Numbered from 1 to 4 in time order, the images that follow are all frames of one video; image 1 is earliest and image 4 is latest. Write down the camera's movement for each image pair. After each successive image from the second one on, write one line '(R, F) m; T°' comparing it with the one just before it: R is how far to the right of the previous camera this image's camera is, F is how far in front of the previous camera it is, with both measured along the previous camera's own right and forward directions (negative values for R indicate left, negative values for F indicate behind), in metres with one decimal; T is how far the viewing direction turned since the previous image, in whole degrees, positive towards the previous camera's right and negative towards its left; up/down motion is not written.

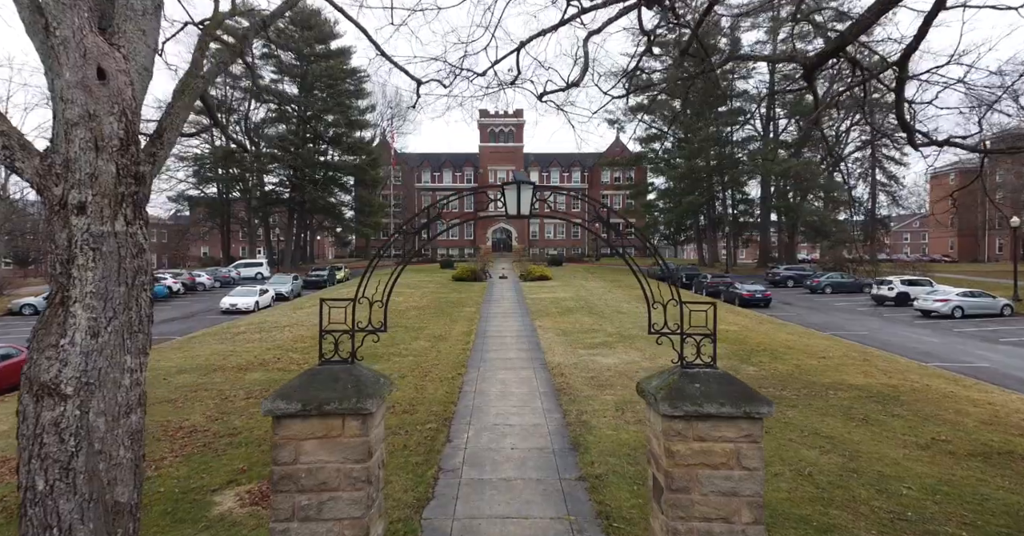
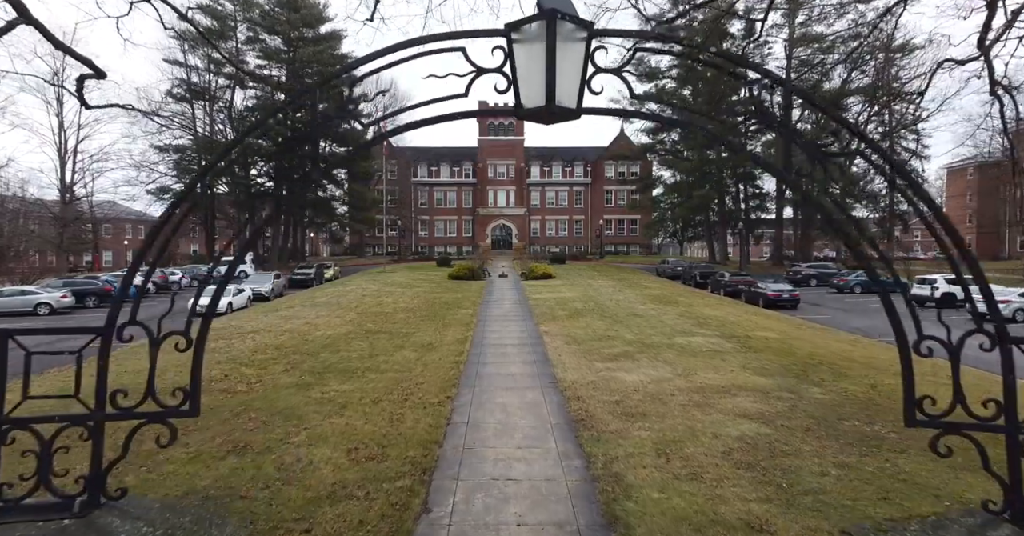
(-0.1, +2.1) m; 0°
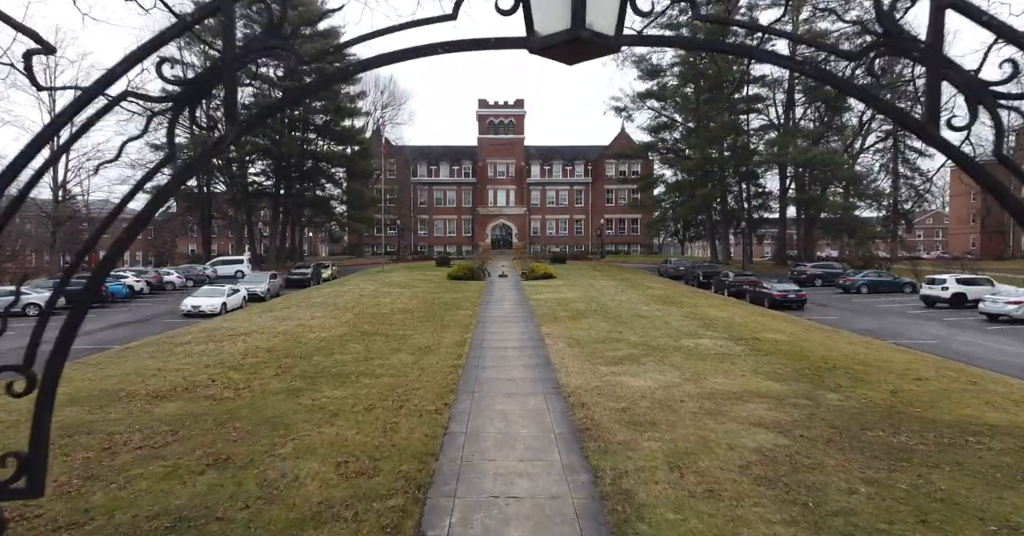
(0.0, +0.4) m; 0°
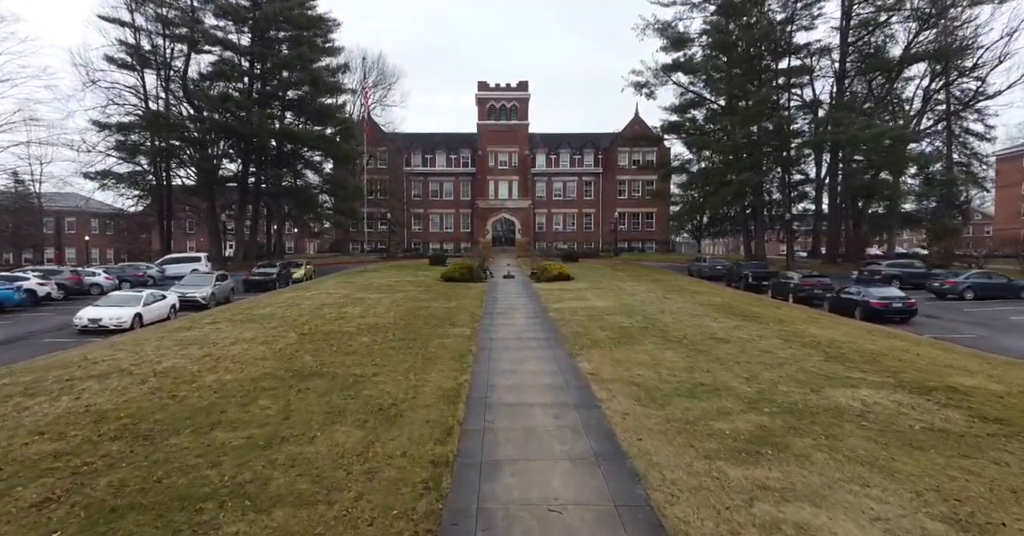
(-0.4, +4.8) m; 0°
